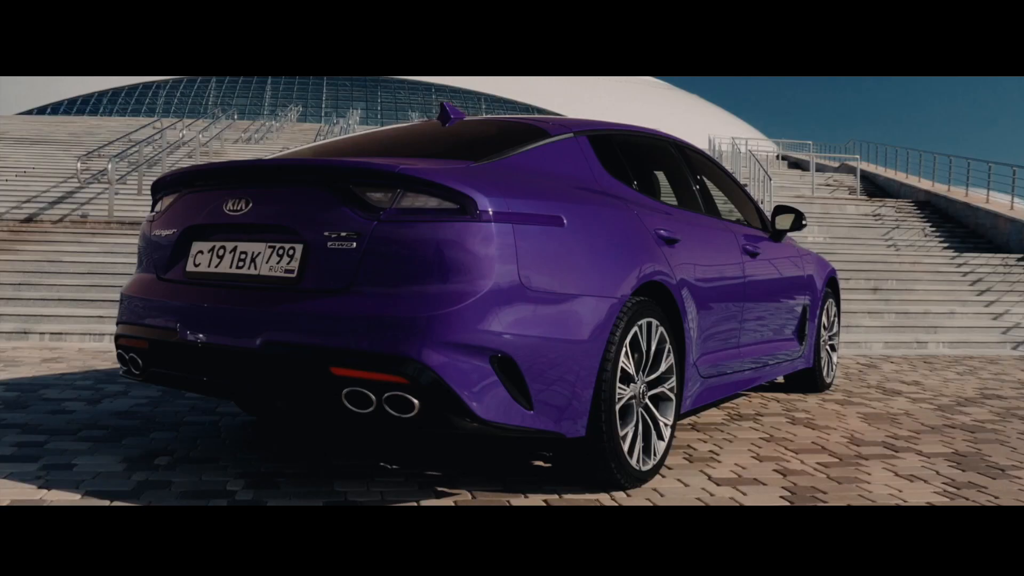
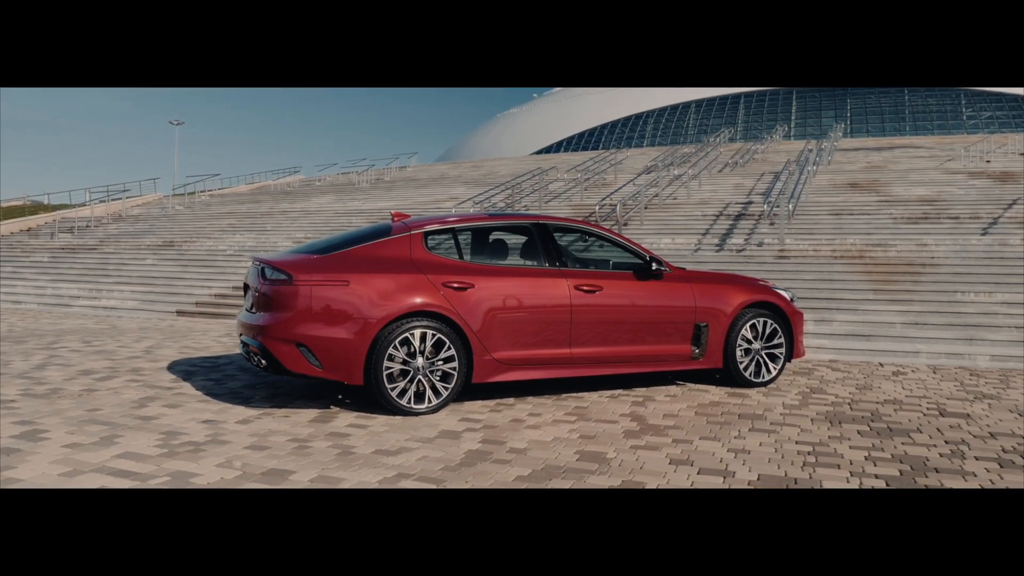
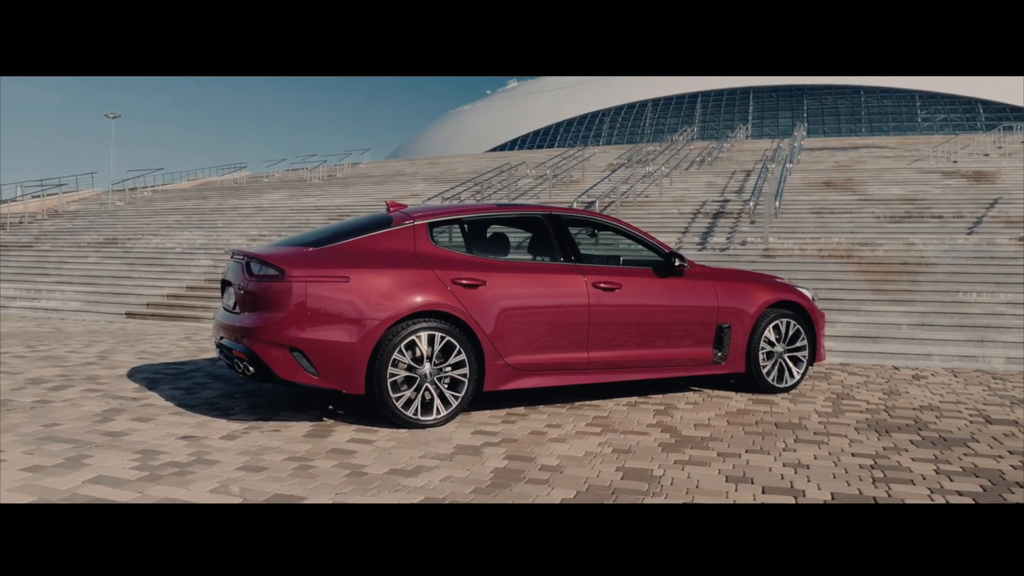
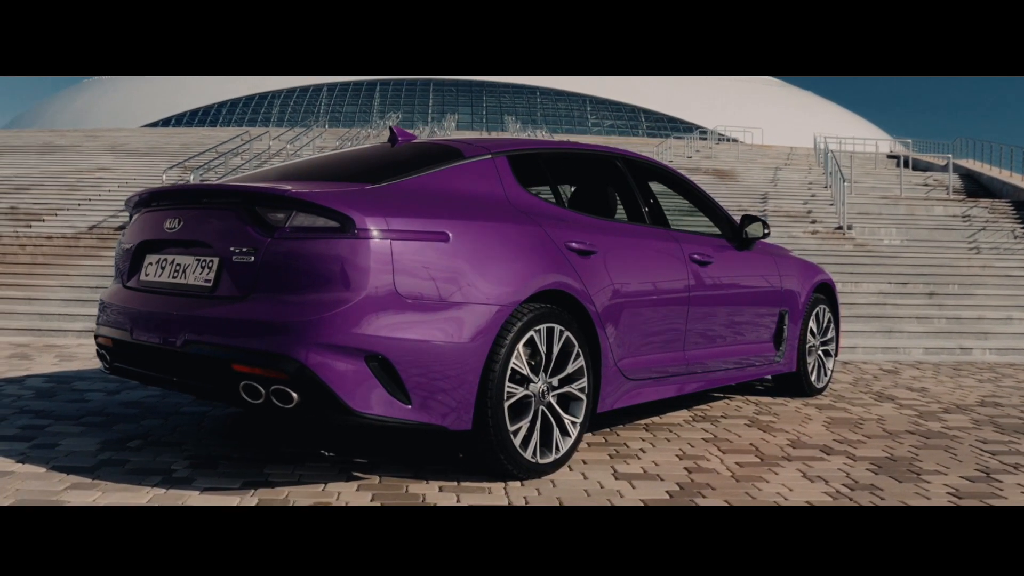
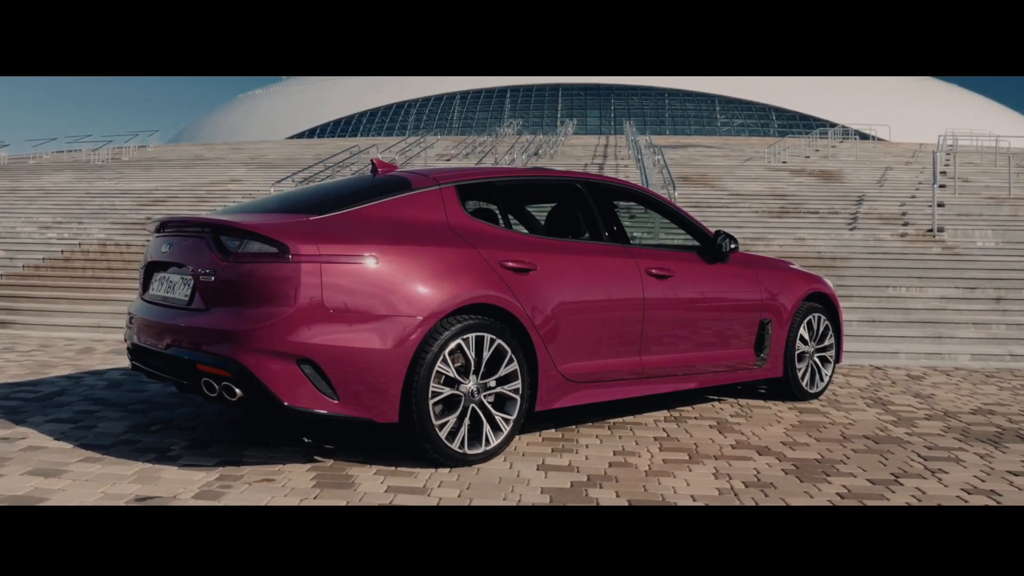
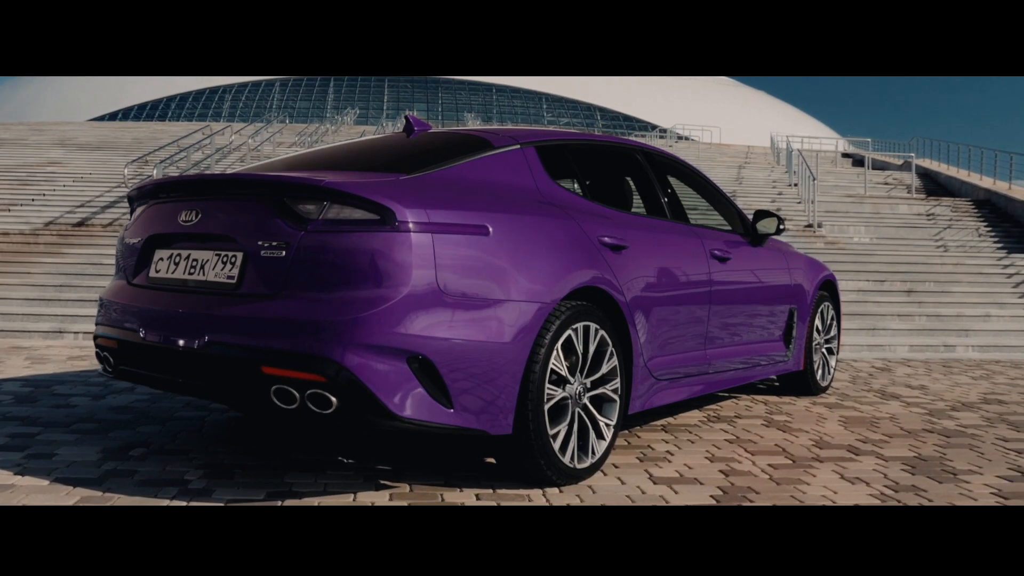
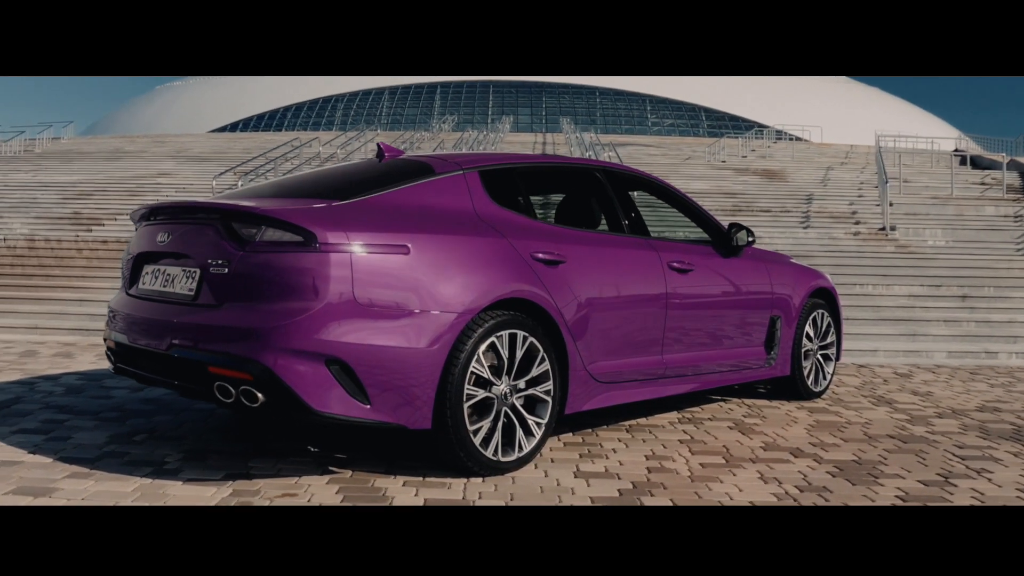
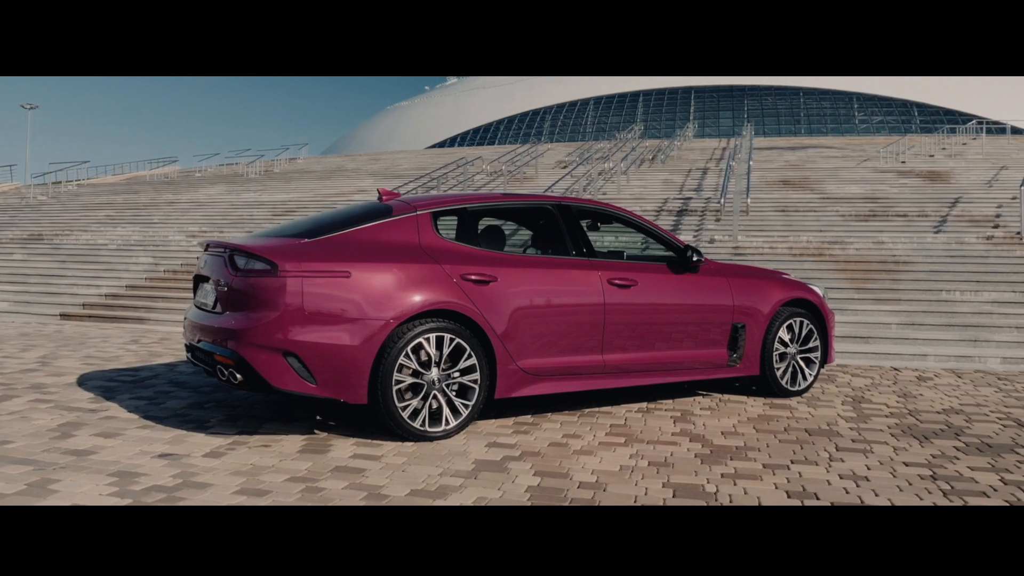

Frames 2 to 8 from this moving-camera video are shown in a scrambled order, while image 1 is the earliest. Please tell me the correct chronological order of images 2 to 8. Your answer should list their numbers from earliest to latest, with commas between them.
6, 4, 7, 5, 8, 3, 2
